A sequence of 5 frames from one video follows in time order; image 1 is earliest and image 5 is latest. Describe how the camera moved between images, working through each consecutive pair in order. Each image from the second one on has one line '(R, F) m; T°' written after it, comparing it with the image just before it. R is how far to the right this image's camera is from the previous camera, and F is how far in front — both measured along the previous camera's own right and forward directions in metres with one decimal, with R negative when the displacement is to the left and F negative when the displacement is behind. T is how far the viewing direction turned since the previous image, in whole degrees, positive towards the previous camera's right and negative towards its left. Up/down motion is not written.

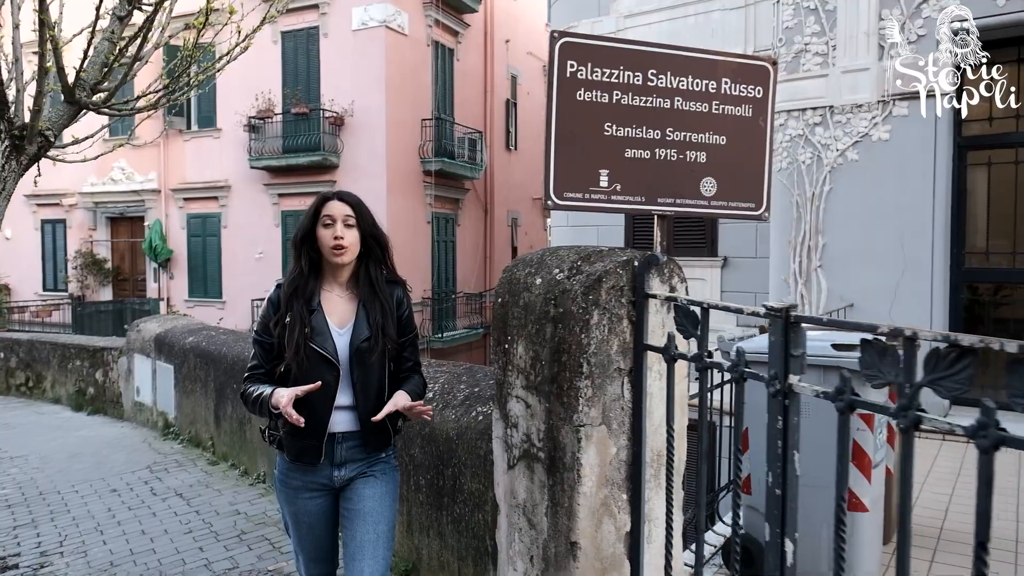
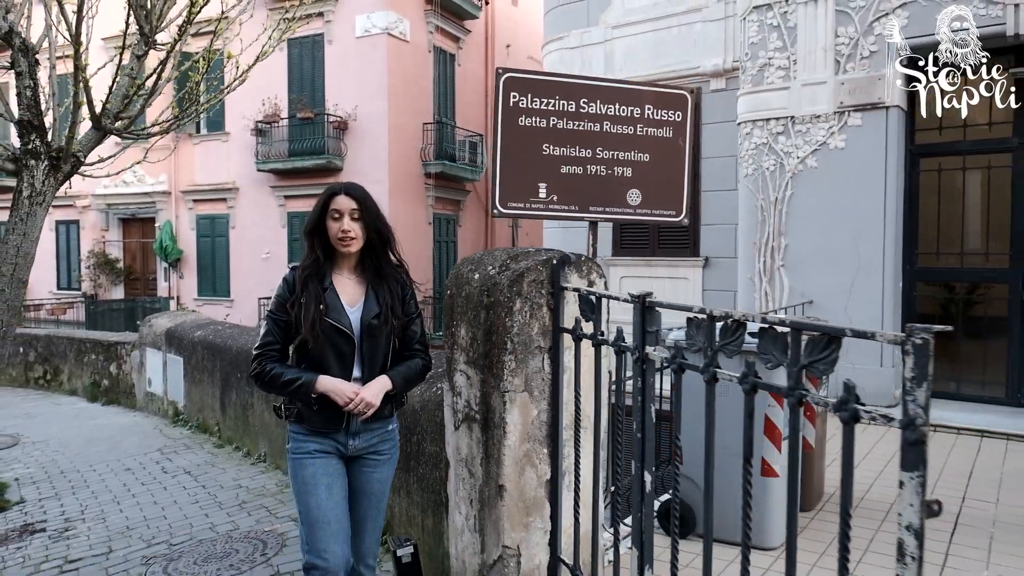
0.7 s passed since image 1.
(+0.2, -0.5) m; -1°
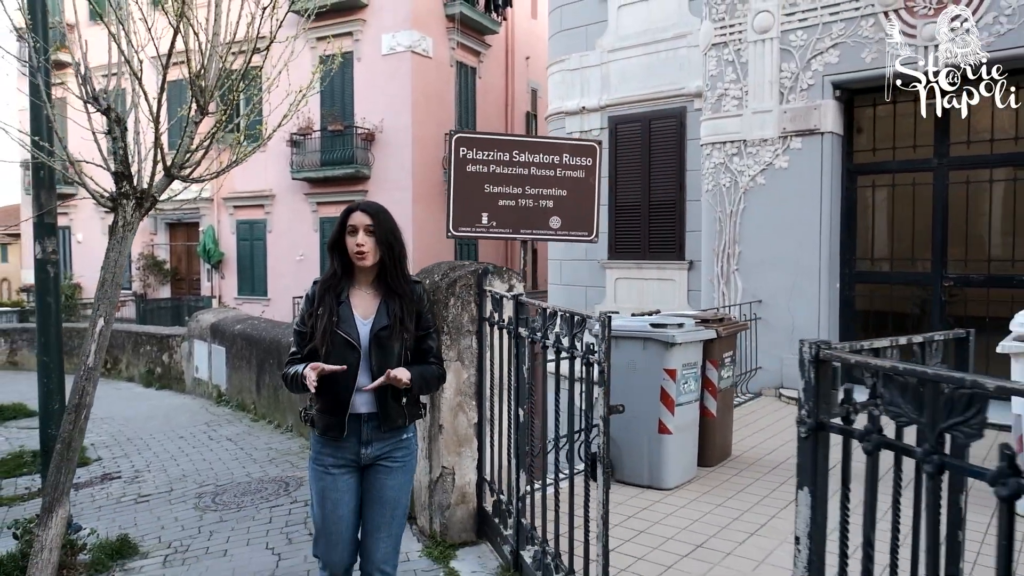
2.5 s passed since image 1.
(+0.5, -1.2) m; -3°
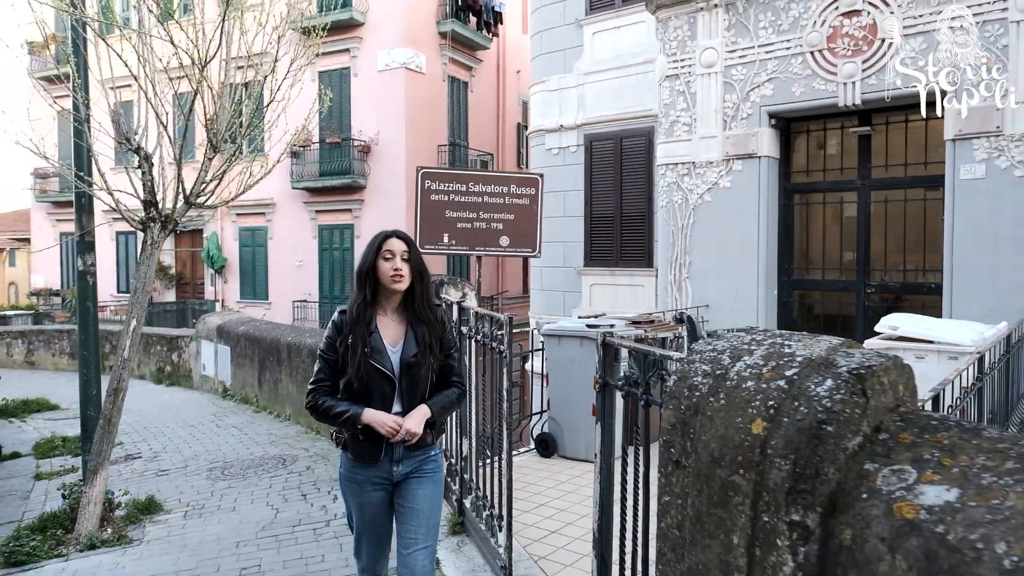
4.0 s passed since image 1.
(+0.3, -1.0) m; 0°
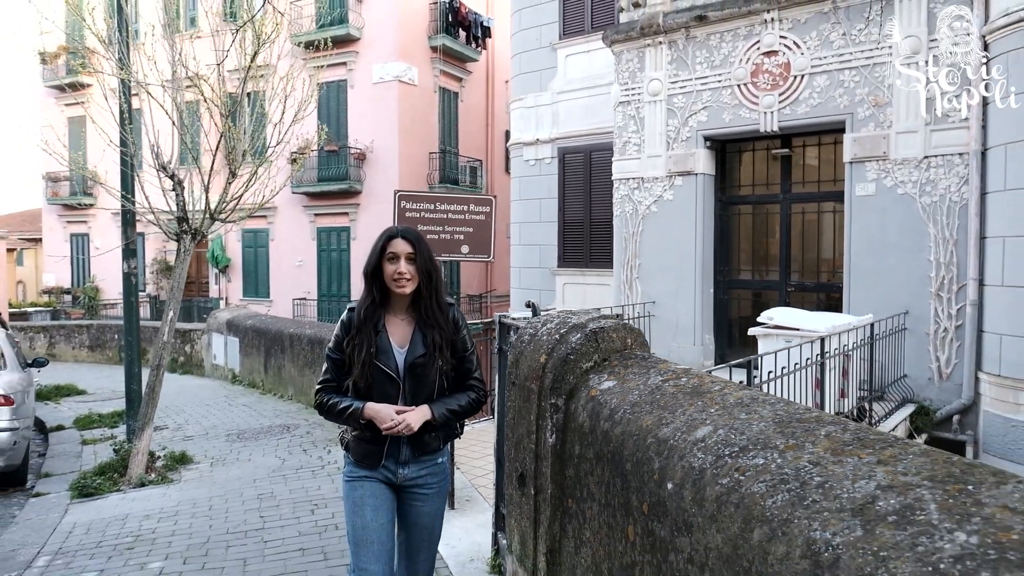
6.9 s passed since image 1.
(+0.4, -1.4) m; 0°
